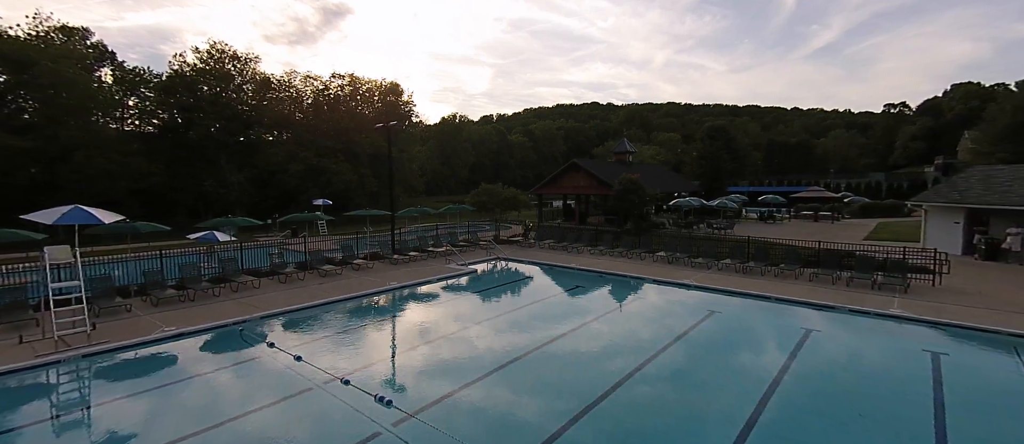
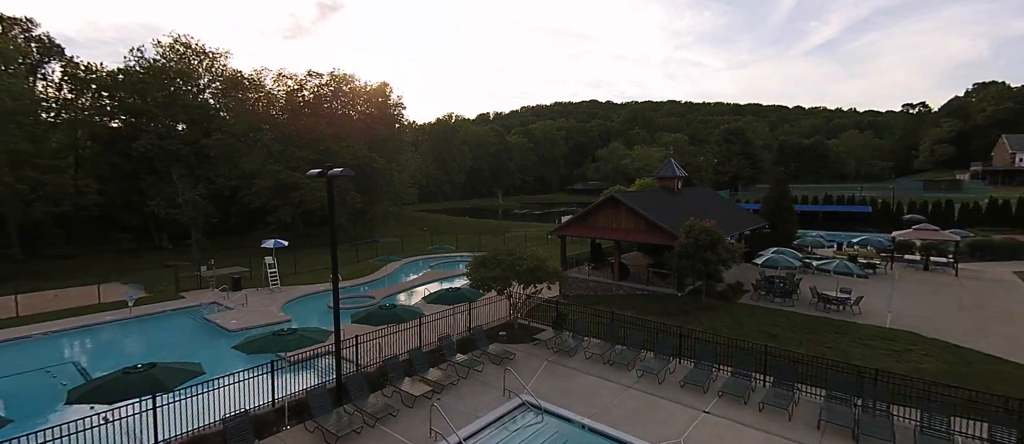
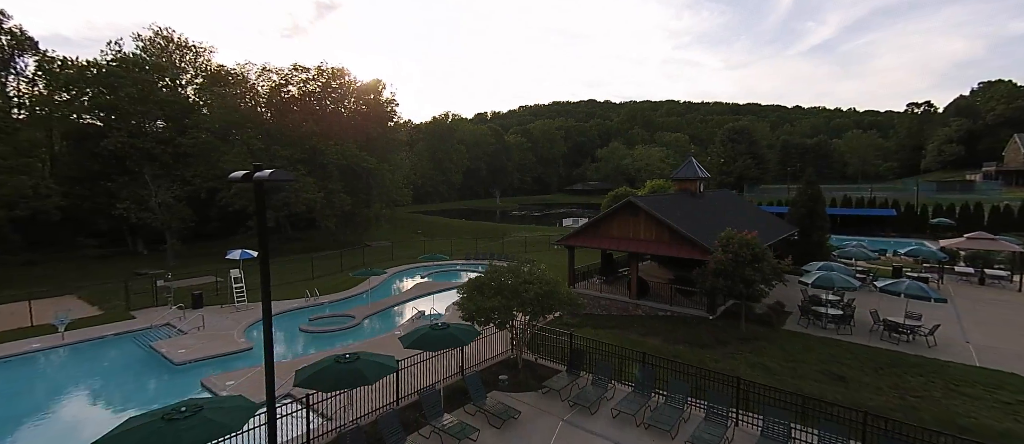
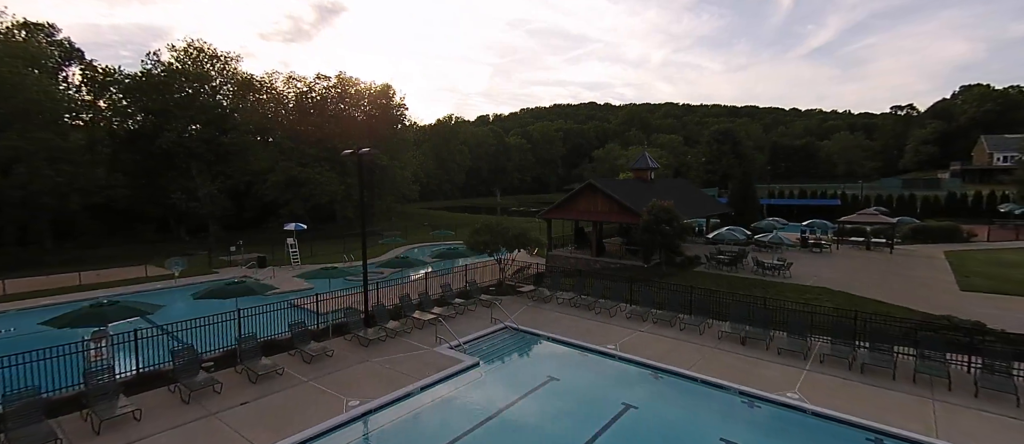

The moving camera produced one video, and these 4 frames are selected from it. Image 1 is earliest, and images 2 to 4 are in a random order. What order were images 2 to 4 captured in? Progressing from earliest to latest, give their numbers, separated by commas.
4, 2, 3
